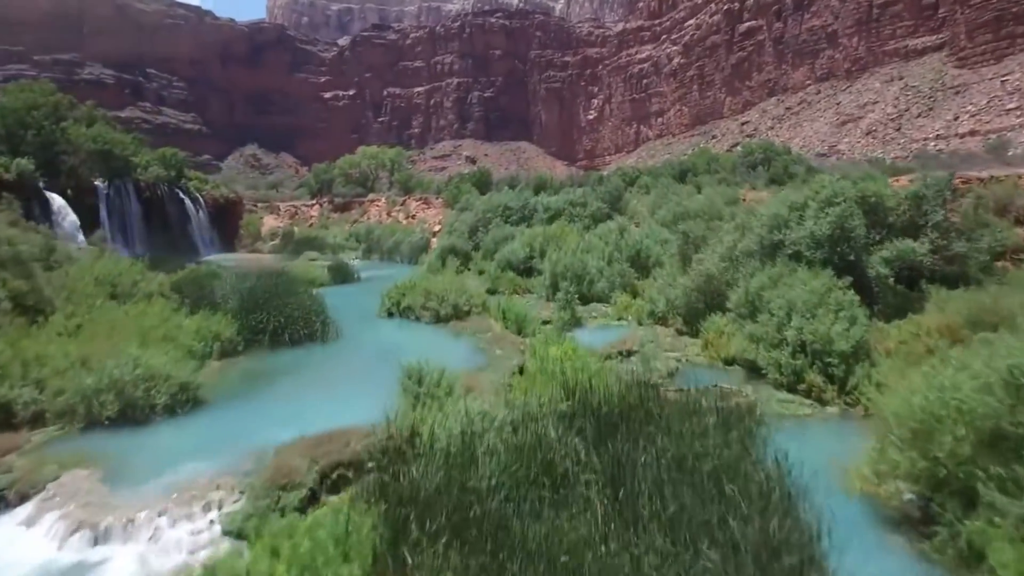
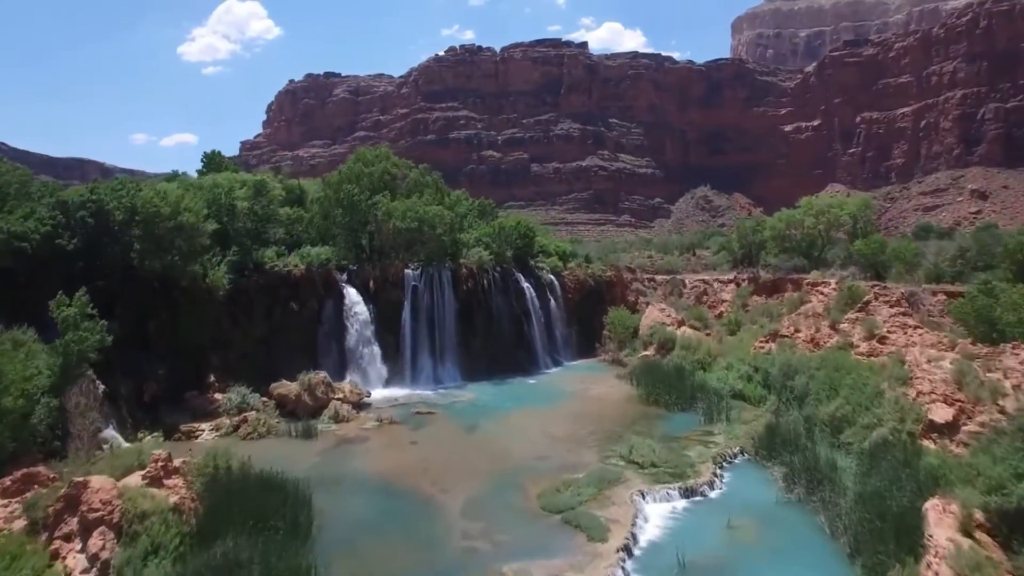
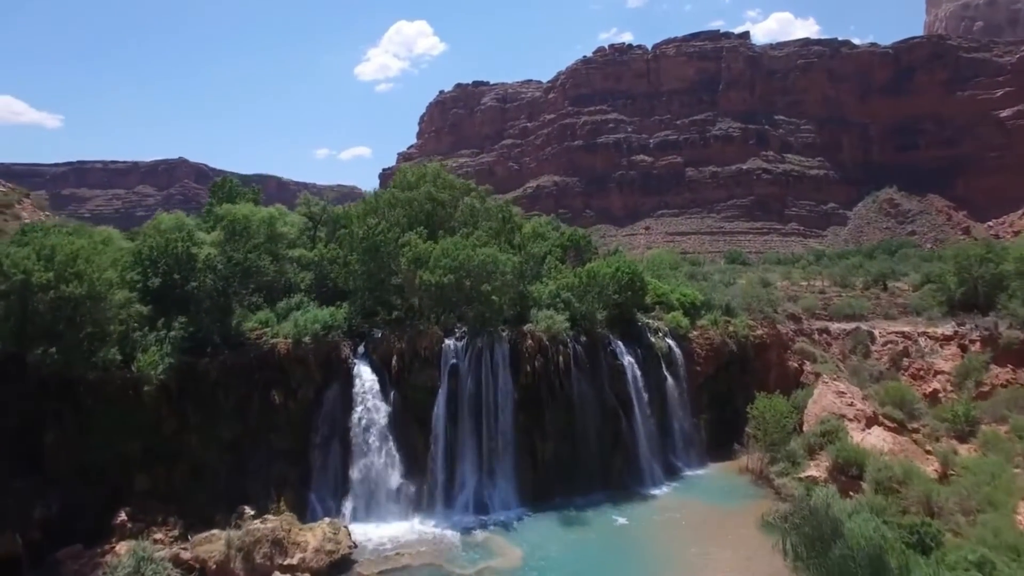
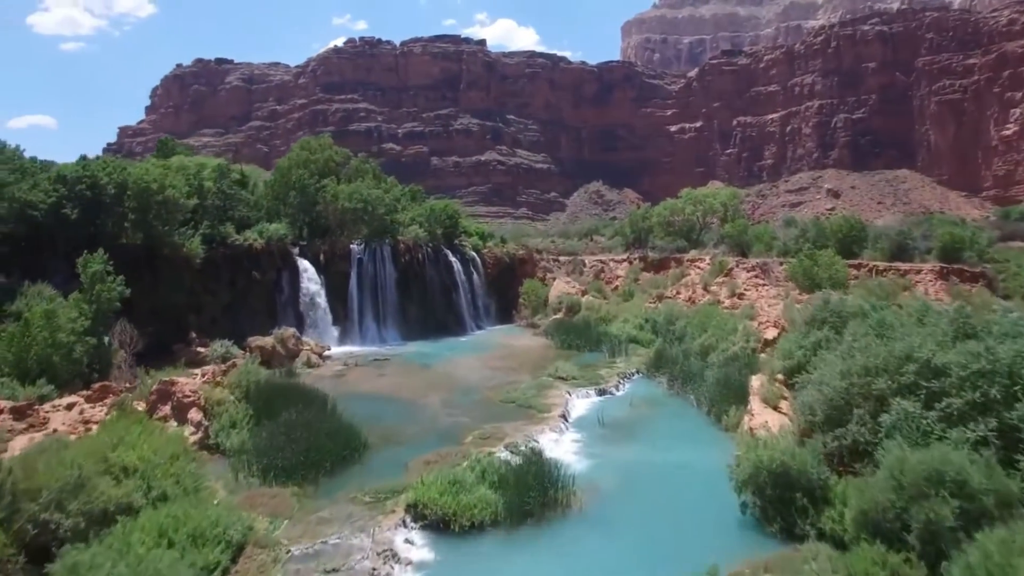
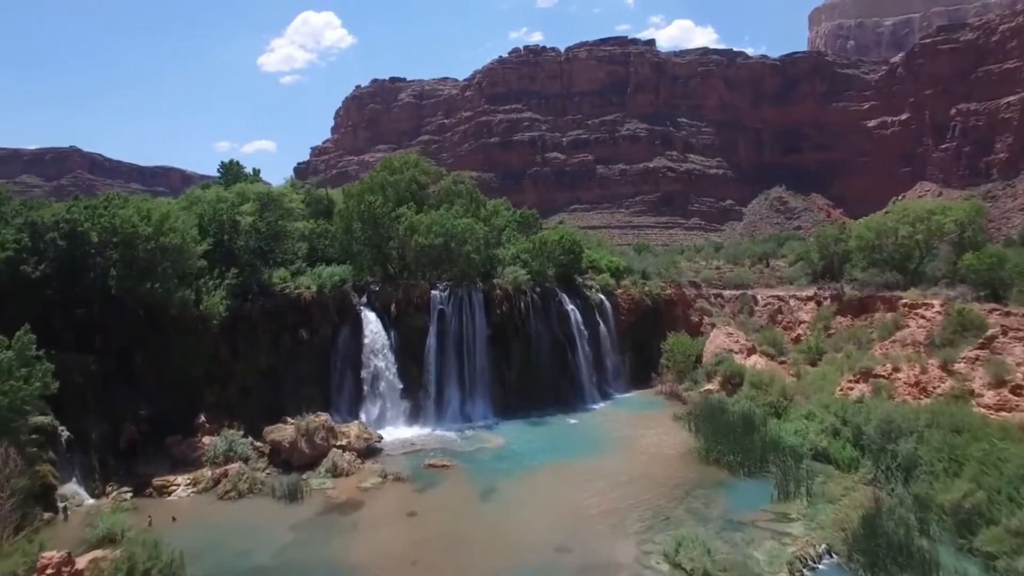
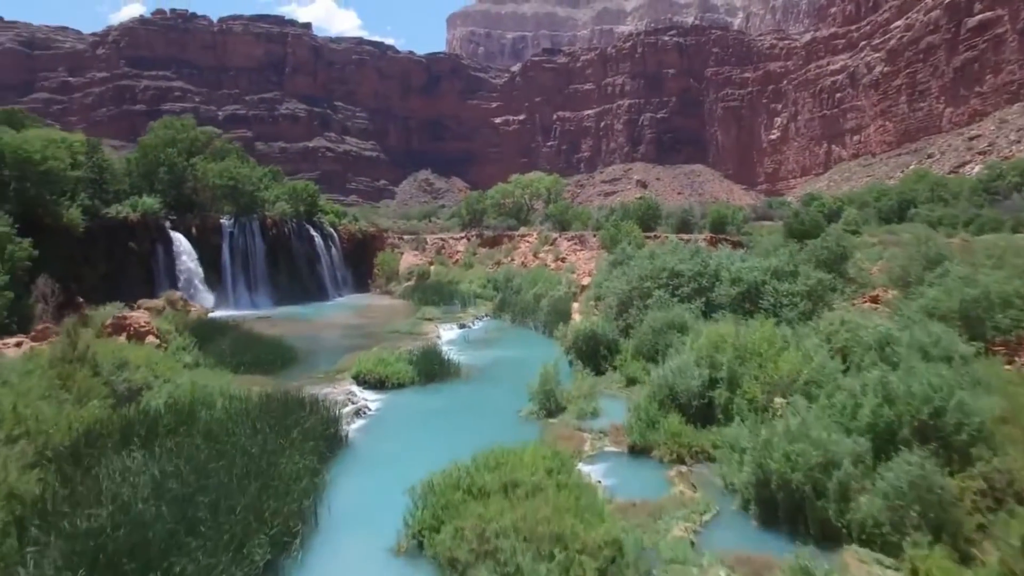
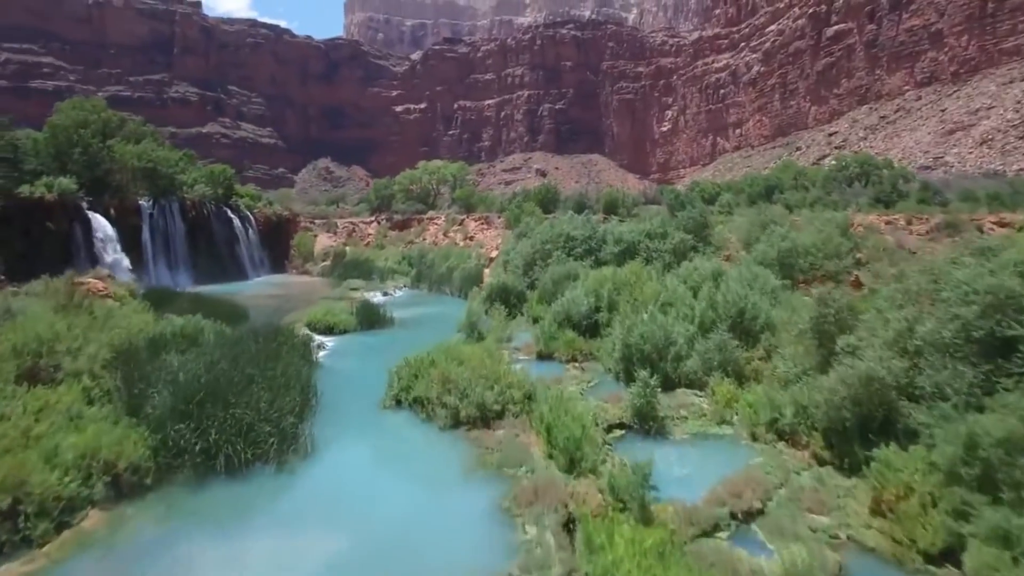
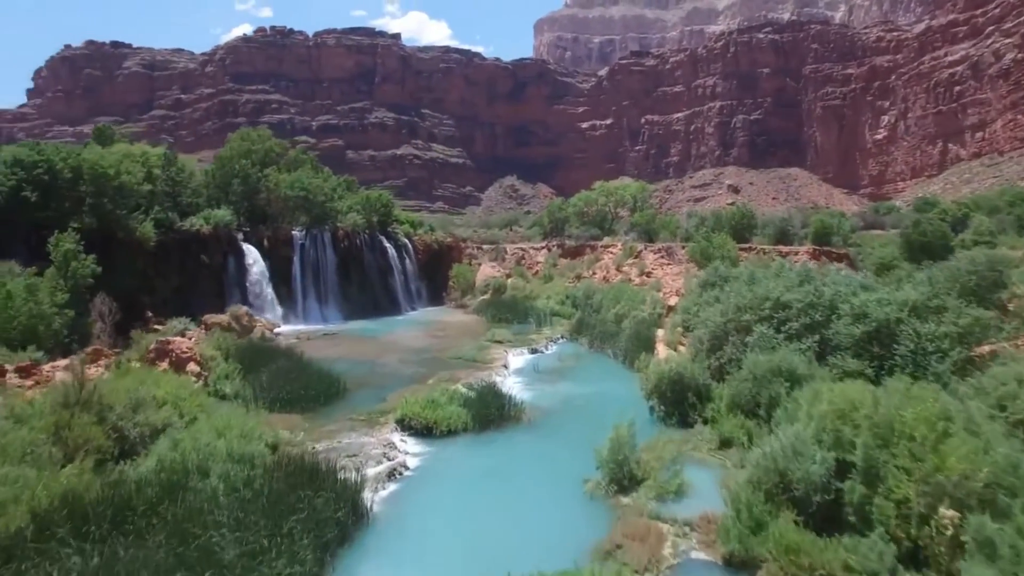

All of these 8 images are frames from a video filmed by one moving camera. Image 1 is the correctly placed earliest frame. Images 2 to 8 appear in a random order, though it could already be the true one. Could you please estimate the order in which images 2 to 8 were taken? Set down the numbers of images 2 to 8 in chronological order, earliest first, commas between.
7, 6, 8, 4, 2, 5, 3
